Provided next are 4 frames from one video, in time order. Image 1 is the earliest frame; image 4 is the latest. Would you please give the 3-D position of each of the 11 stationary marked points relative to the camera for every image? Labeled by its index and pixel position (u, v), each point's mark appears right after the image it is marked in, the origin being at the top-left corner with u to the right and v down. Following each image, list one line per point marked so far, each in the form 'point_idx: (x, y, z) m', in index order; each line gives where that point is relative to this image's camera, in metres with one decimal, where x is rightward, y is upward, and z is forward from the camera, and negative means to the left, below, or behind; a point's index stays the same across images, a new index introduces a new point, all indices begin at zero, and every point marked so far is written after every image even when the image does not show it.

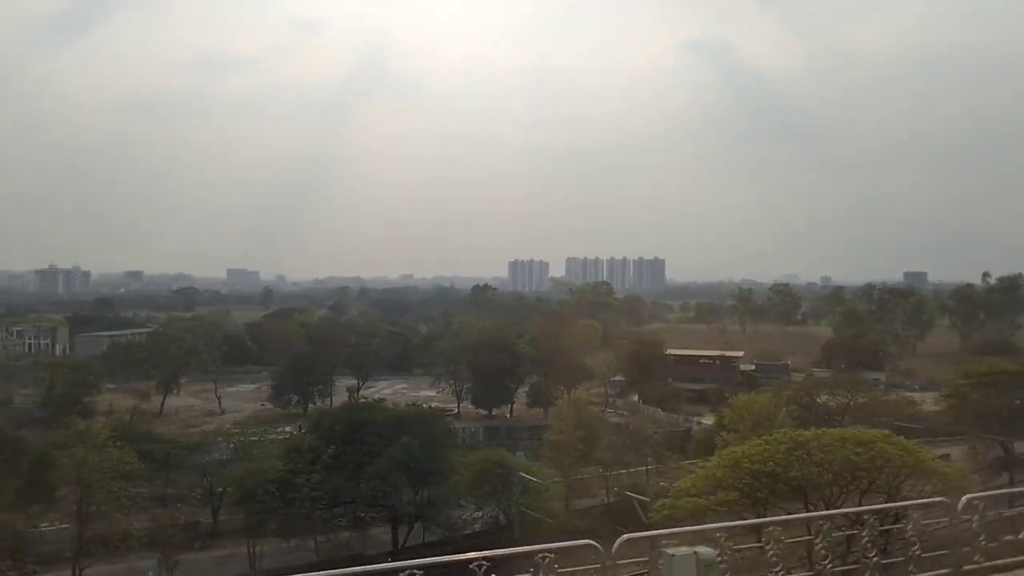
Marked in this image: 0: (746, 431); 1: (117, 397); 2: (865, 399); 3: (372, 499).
0: (+3.6, -2.2, +10.7) m
1: (-10.5, -2.9, +19.4) m
2: (+7.5, -2.4, +15.5) m
3: (-1.9, -3.0, +10.5) m
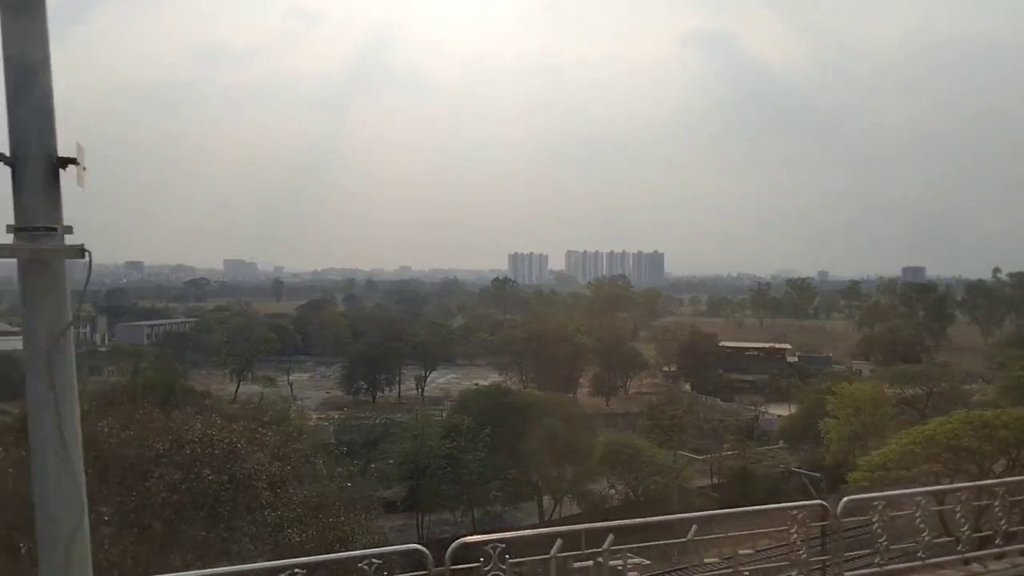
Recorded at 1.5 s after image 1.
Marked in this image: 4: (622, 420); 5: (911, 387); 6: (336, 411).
0: (+5.5, -2.1, +11.5) m
1: (-8.8, -2.7, +20.1) m
2: (+9.3, -2.3, +16.3) m
3: (-0.1, -2.9, +11.3) m
4: (+2.4, -2.9, +15.9) m
5: (+8.9, -2.2, +16.4) m
6: (-4.7, -3.2, +19.1) m
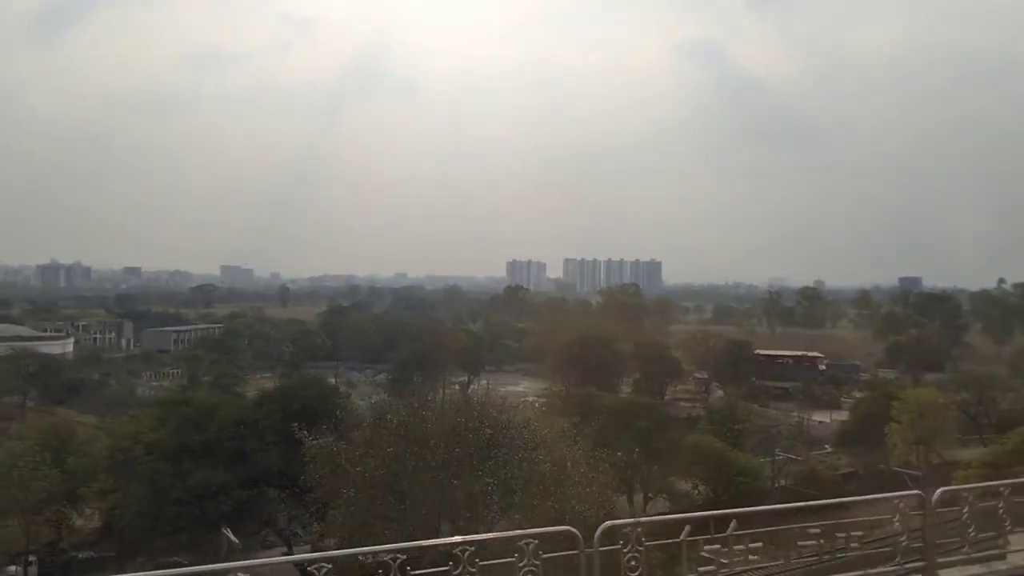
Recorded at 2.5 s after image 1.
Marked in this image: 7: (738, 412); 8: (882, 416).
0: (+6.8, -2.3, +12.1) m
1: (-7.5, -2.9, +20.5) m
2: (+10.6, -2.5, +16.9) m
3: (+1.2, -3.1, +11.8) m
4: (+3.7, -3.1, +16.4) m
5: (+10.2, -2.4, +17.0) m
6: (-3.5, -3.4, +19.6) m
7: (+5.1, -2.8, +16.5) m
8: (+7.4, -2.6, +14.5) m
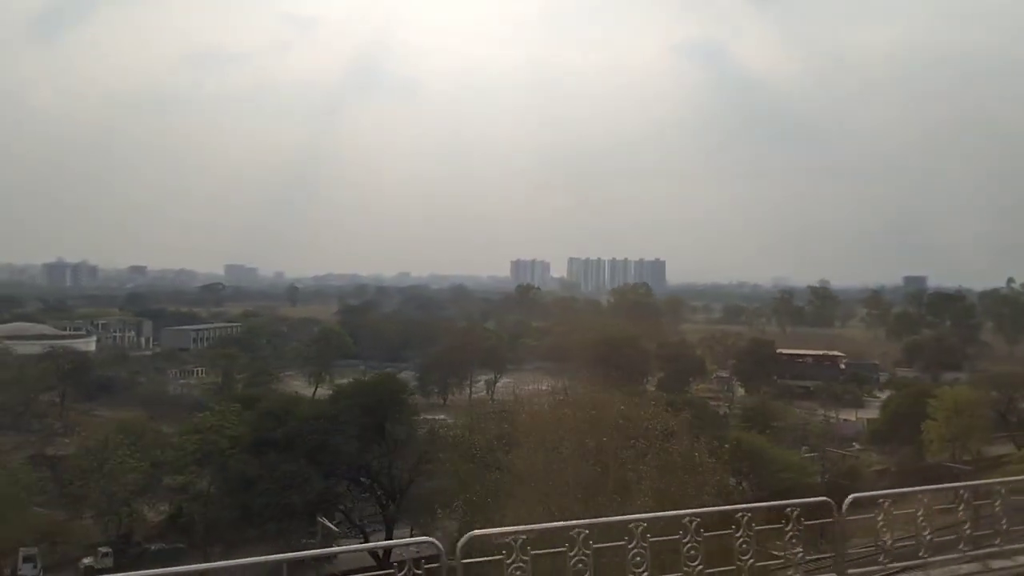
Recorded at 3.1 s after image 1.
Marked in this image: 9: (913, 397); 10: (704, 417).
0: (+7.5, -2.3, +12.4) m
1: (-6.7, -2.8, +20.8) m
2: (+11.3, -2.5, +17.1) m
3: (+1.9, -3.1, +12.1) m
4: (+4.4, -3.1, +16.7) m
5: (+11.0, -2.4, +17.2) m
6: (-2.7, -3.4, +19.9) m
7: (+5.9, -2.8, +16.8) m
8: (+8.1, -2.6, +14.7) m
9: (+8.3, -2.3, +15.2) m
10: (+4.4, -3.1, +16.9) m
